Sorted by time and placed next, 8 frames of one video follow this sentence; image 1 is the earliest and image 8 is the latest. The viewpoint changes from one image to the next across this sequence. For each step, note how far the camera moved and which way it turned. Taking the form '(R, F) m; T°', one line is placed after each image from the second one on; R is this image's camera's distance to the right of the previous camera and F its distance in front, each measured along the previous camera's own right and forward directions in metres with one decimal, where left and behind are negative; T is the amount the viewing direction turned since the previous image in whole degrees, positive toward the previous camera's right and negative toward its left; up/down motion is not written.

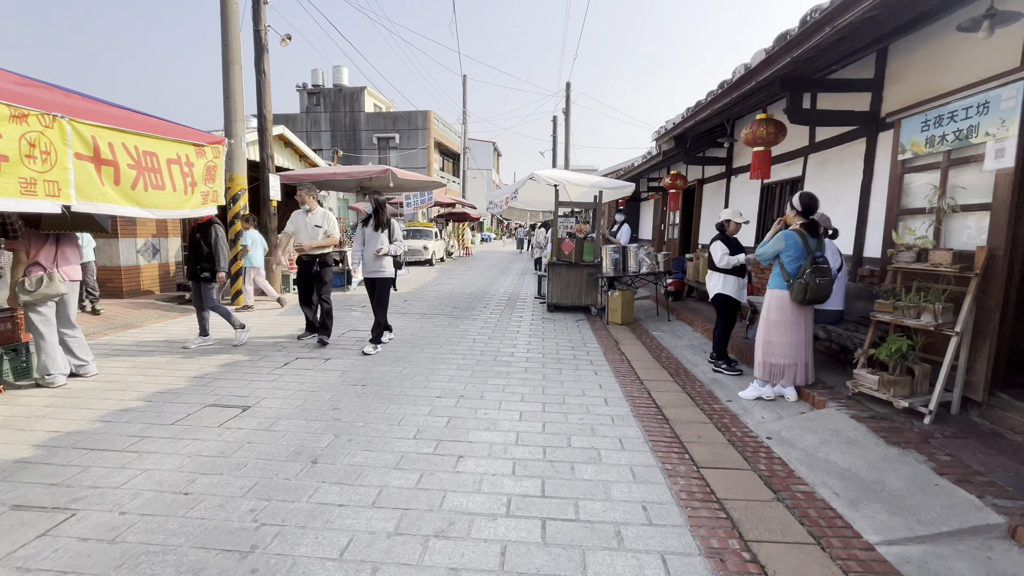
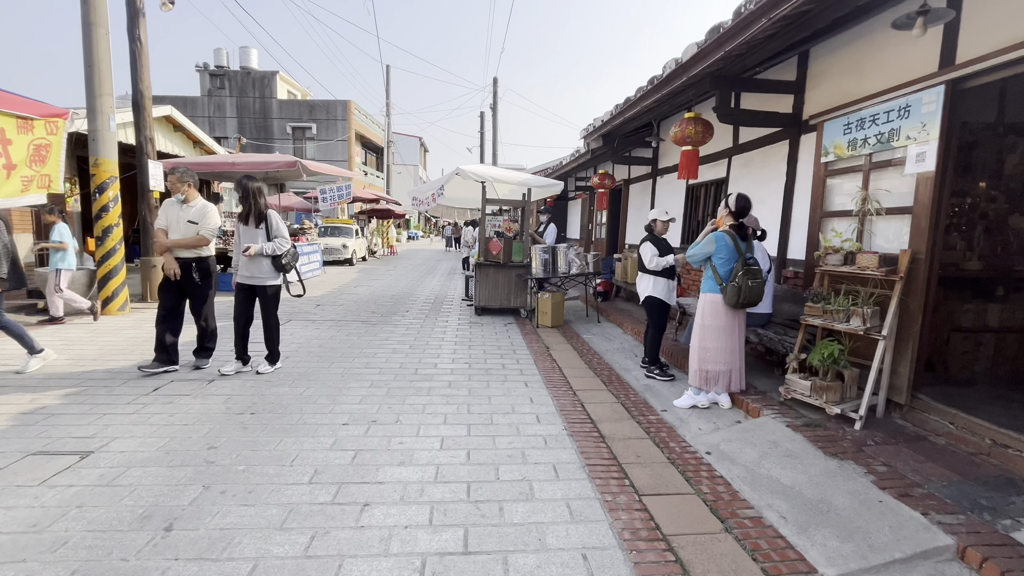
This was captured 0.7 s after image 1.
(+0.1, +0.4) m; +9°
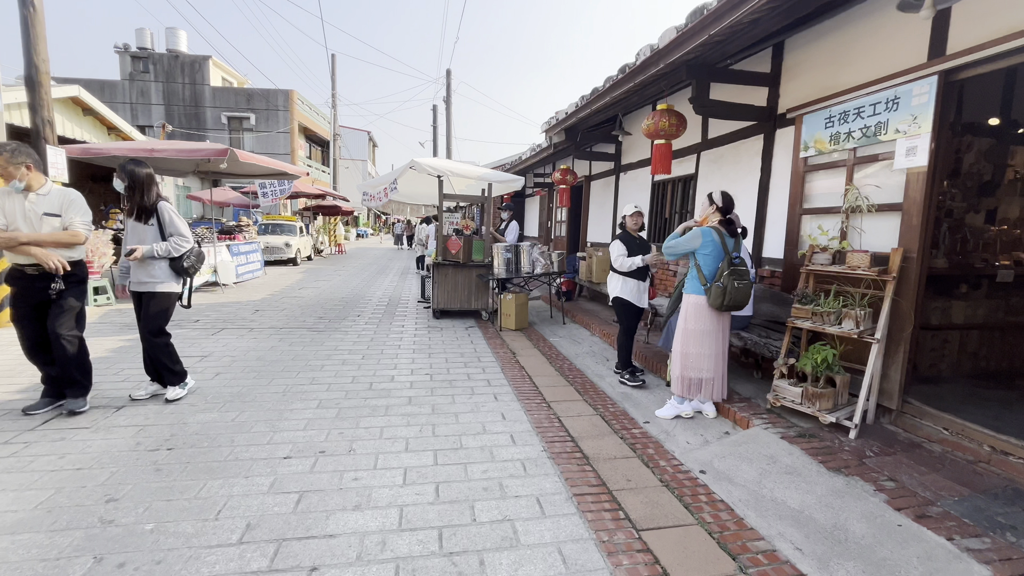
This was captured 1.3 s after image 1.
(-0.1, +0.4) m; +6°
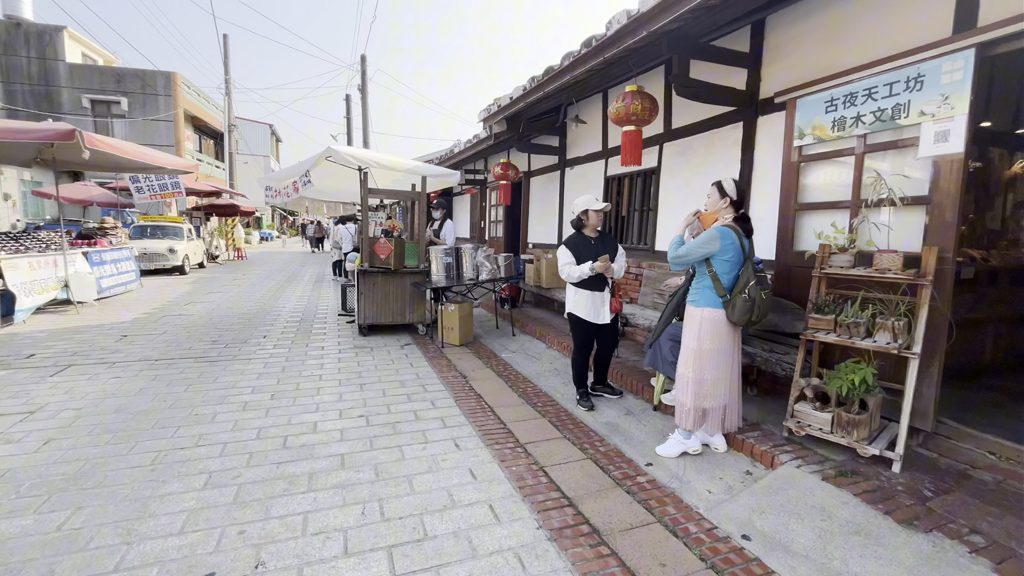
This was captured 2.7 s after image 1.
(-0.3, +0.9) m; +10°
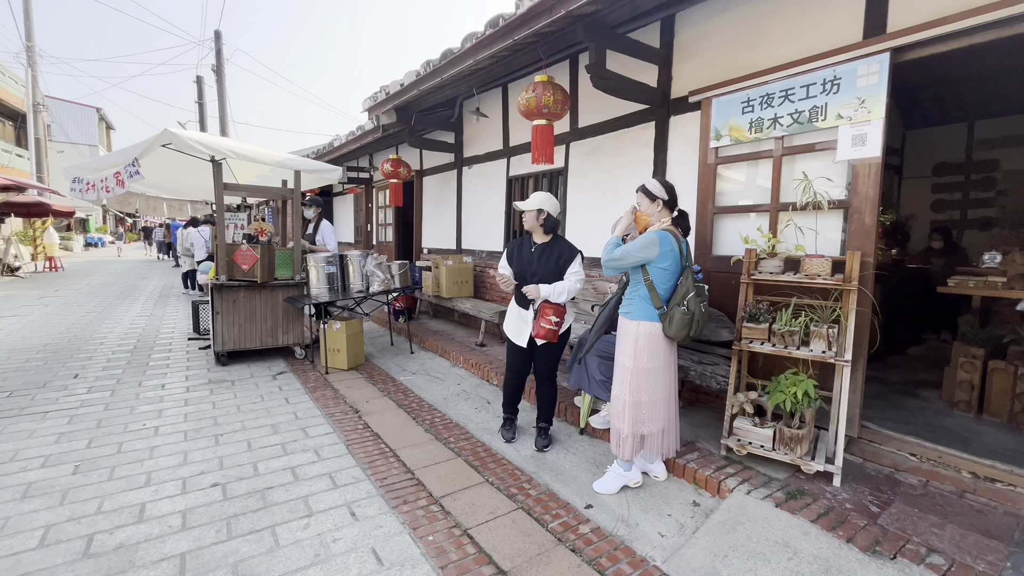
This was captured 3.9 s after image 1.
(-0.1, +0.6) m; +14°
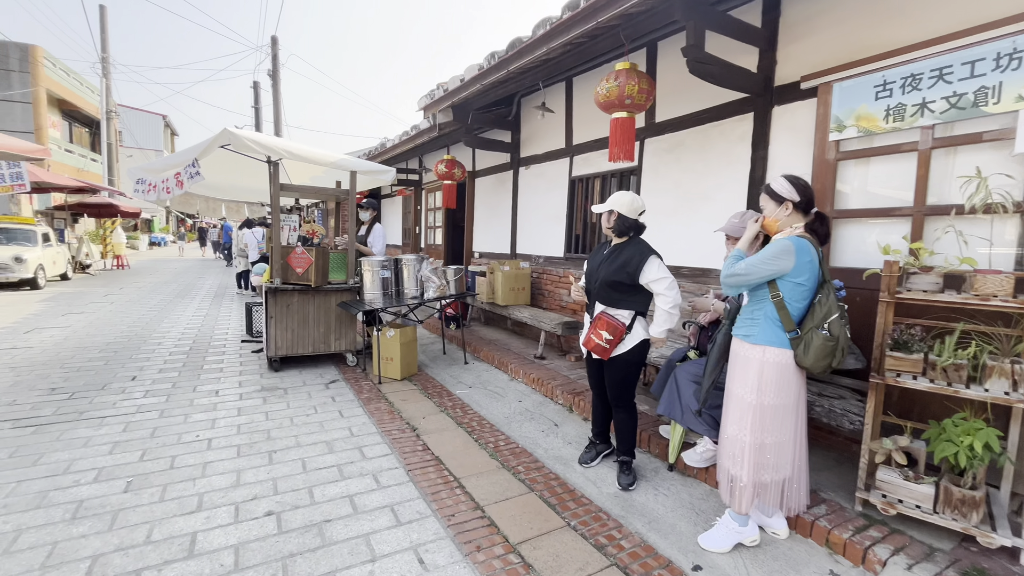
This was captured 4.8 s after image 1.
(-0.3, +0.4) m; -5°
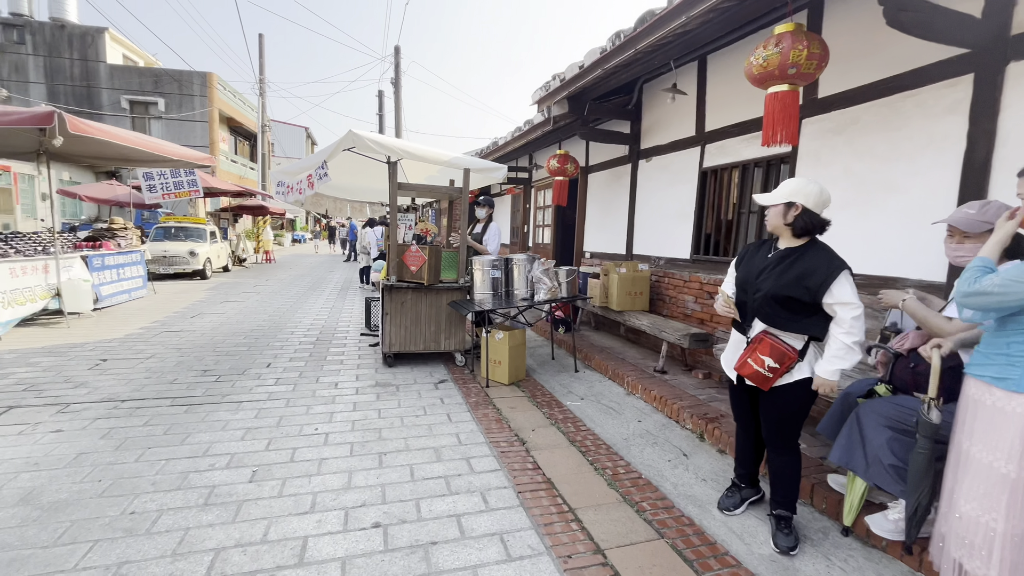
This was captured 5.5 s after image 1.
(-0.1, +0.3) m; -13°
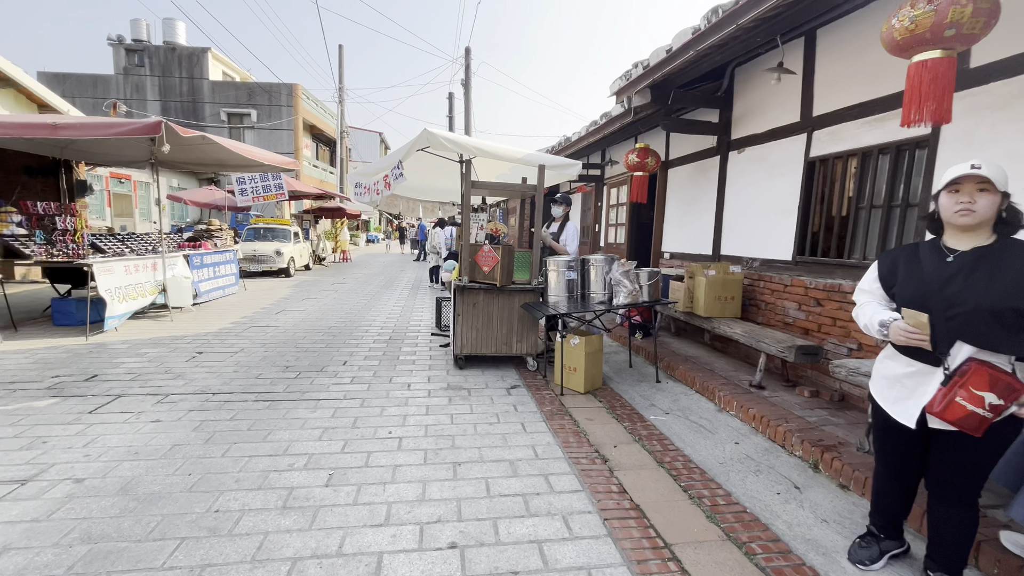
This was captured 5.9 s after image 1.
(-0.1, +0.2) m; -8°
